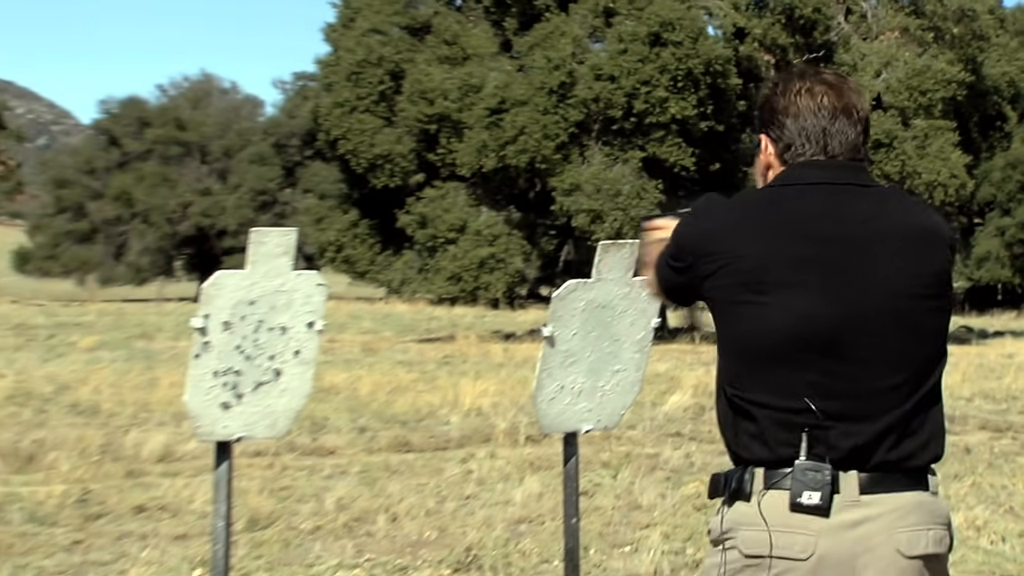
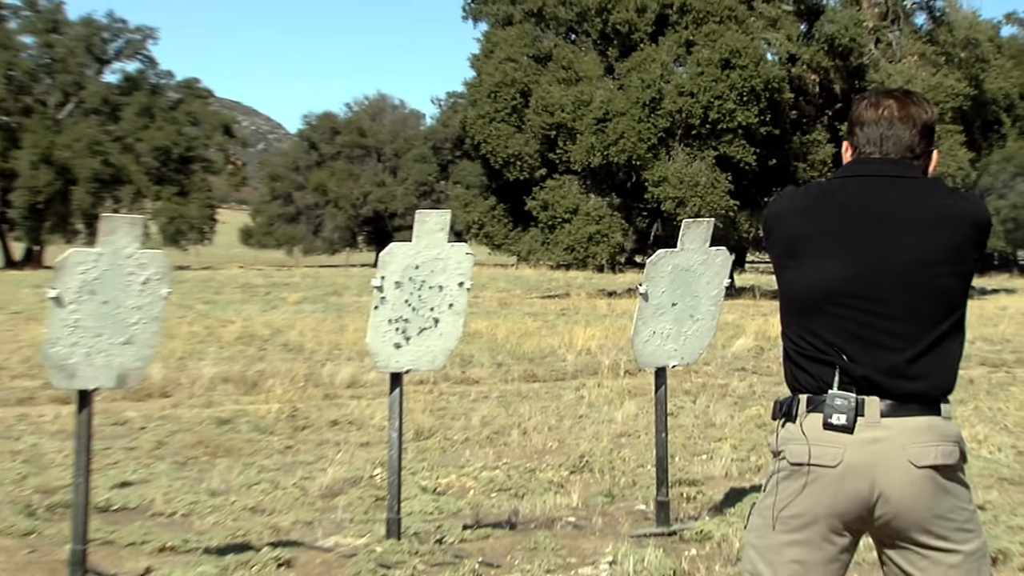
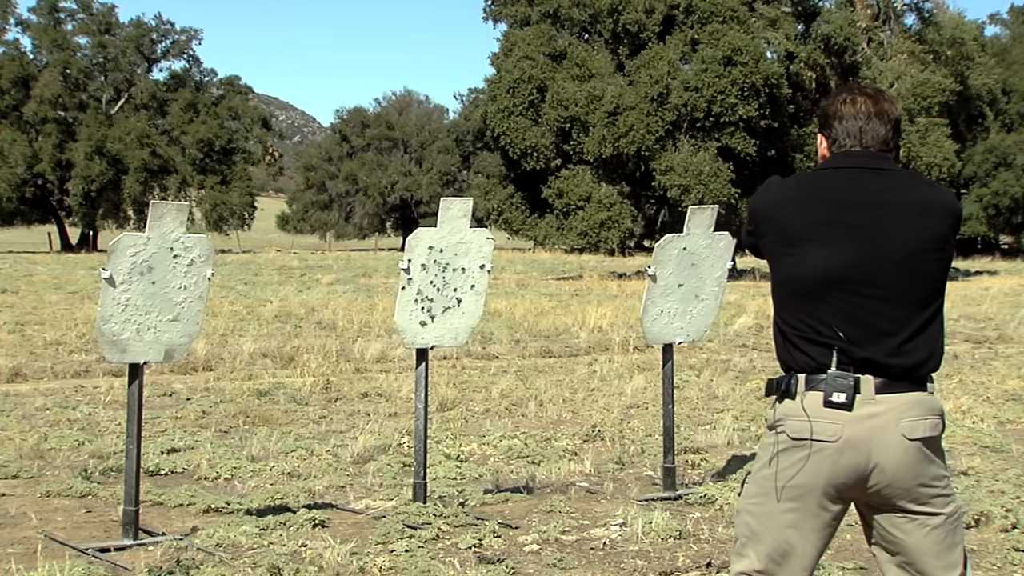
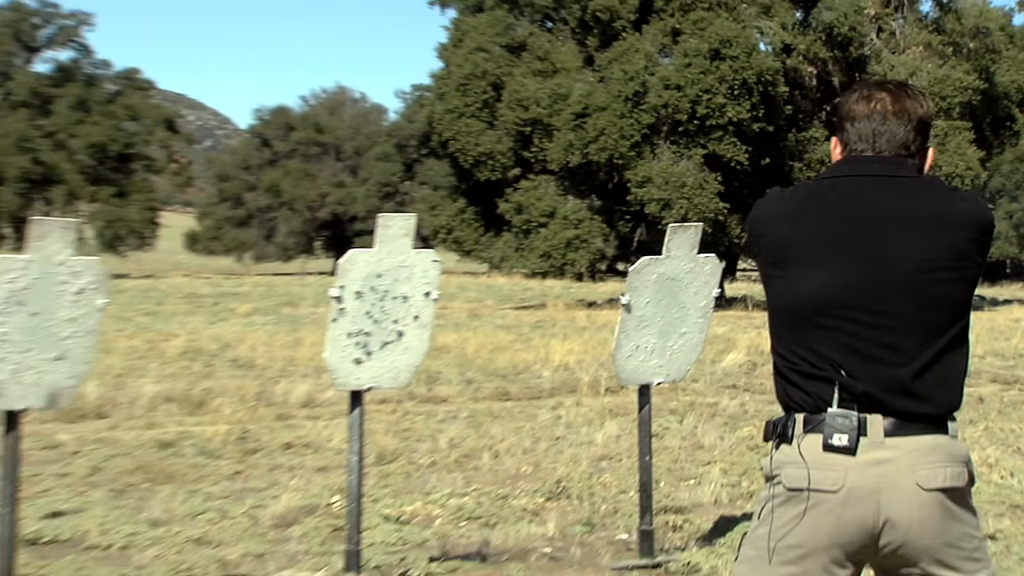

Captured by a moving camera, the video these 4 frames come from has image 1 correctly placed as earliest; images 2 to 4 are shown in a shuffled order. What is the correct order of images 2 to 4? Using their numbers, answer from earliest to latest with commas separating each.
4, 2, 3
